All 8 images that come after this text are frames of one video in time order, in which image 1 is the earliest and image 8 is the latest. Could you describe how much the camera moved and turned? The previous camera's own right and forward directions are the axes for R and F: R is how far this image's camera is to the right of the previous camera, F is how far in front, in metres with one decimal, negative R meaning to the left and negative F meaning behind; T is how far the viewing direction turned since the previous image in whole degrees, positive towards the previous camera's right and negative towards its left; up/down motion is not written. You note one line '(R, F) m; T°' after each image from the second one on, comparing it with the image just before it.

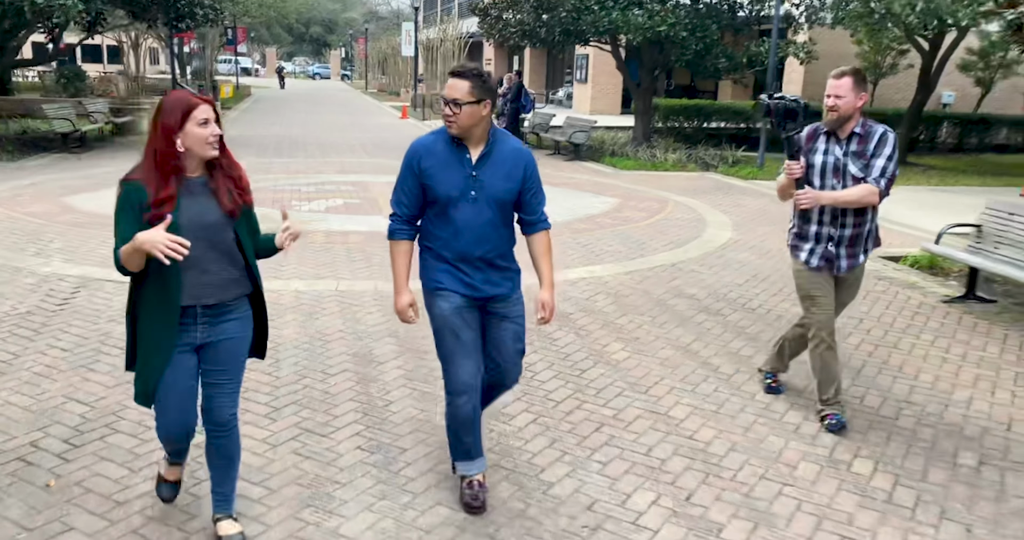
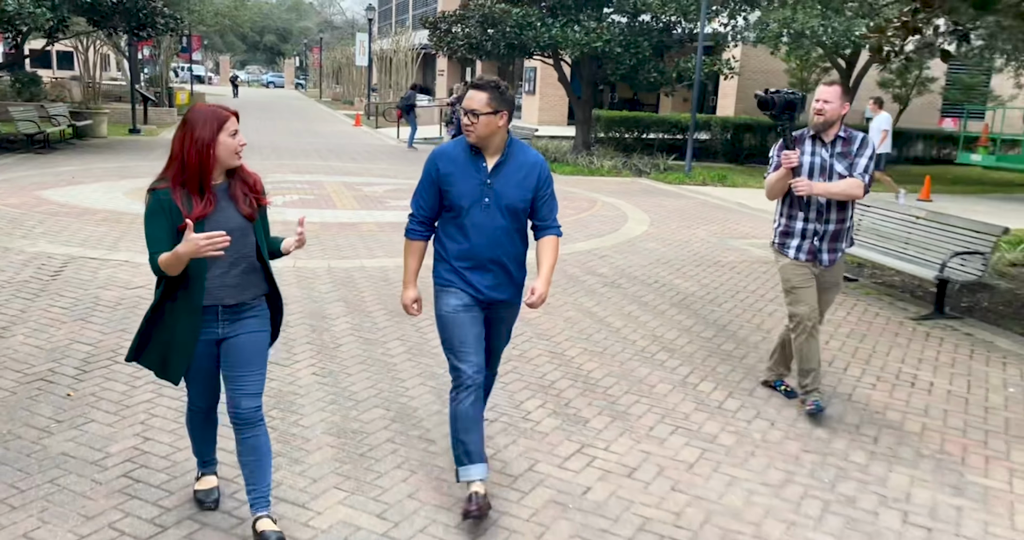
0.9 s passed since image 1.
(+0.2, -1.1) m; +3°
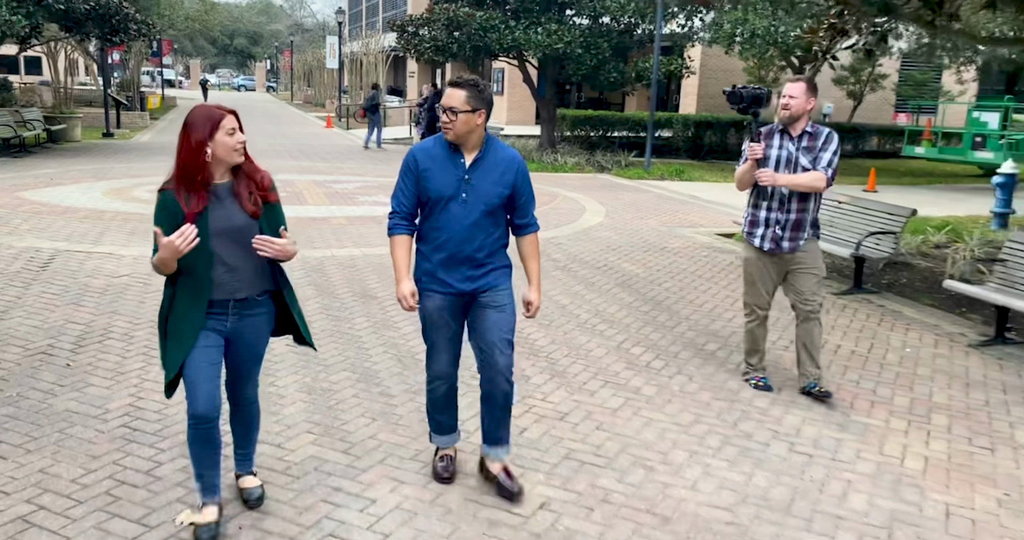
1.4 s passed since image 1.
(+0.2, -0.6) m; +2°
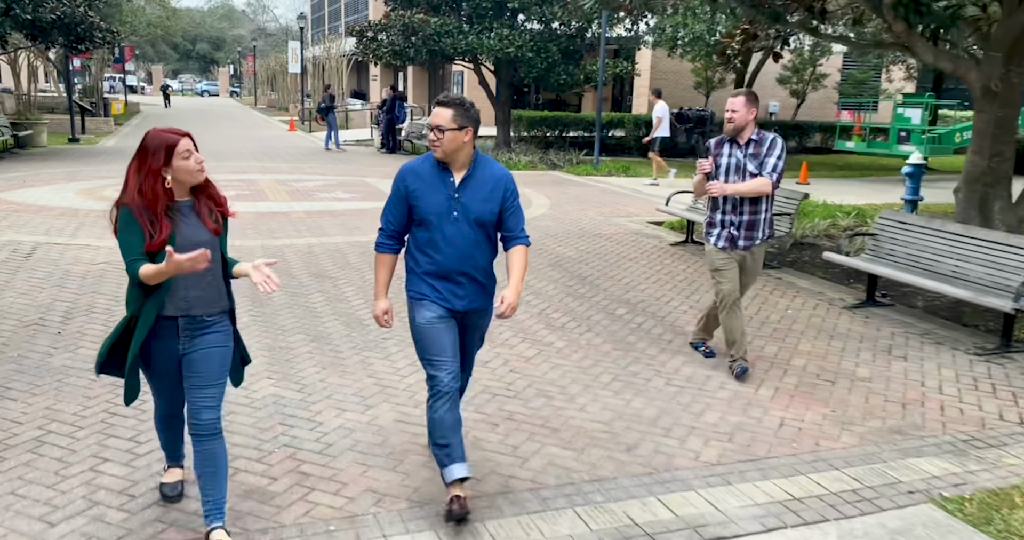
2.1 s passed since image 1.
(+0.3, -0.9) m; +2°
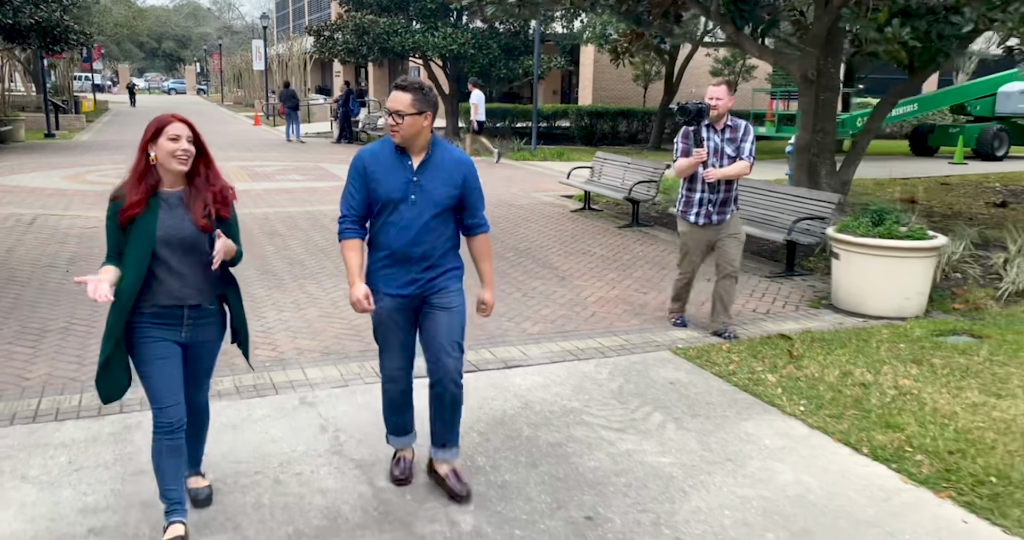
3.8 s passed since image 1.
(+0.6, -1.9) m; +2°
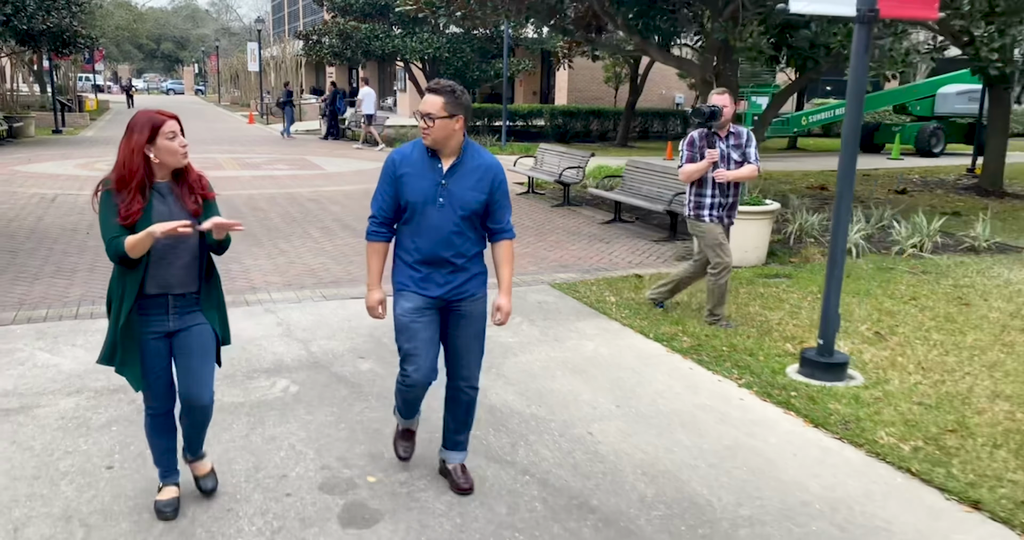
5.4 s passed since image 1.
(+0.7, -1.8) m; 0°
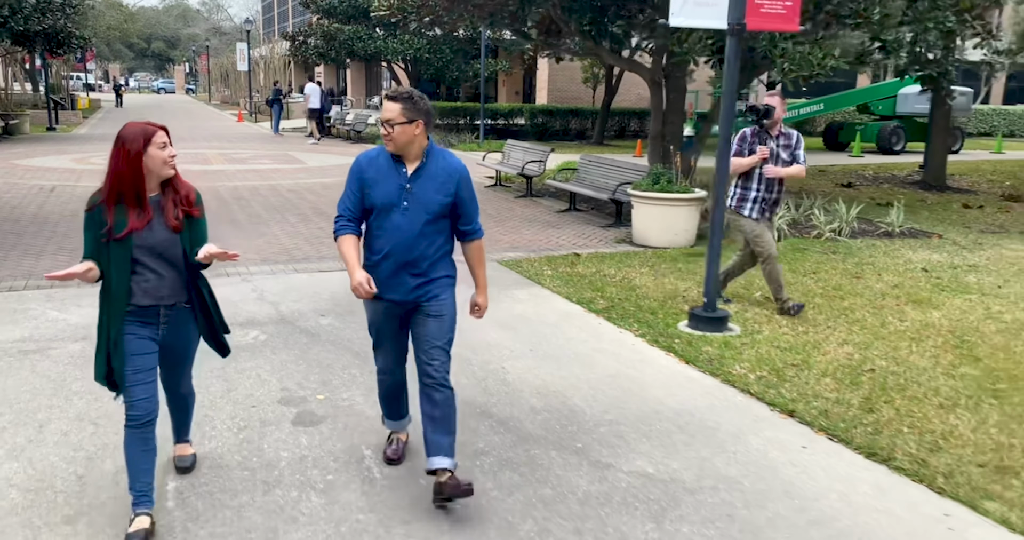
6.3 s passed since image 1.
(+0.4, -1.0) m; +1°
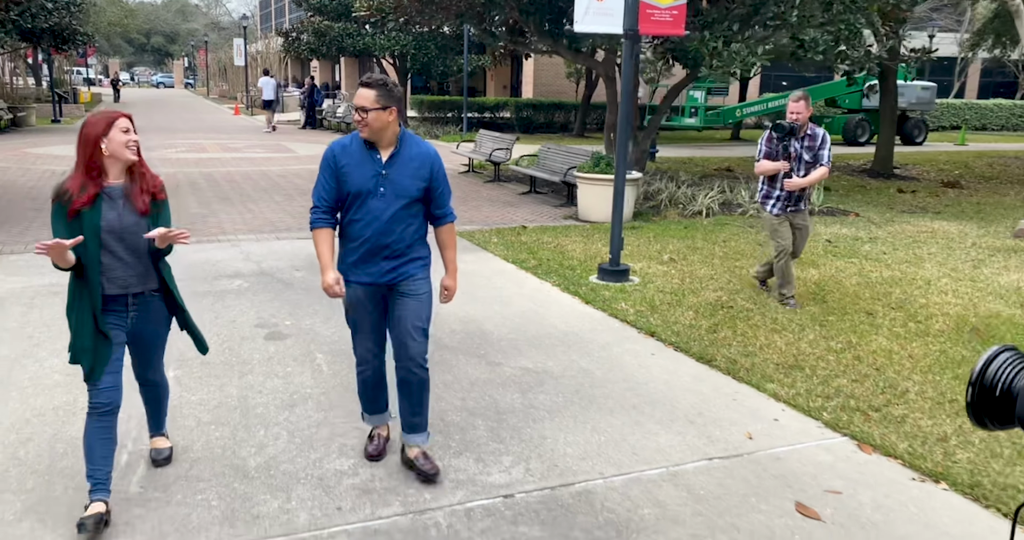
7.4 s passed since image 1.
(+0.5, -1.3) m; 0°
